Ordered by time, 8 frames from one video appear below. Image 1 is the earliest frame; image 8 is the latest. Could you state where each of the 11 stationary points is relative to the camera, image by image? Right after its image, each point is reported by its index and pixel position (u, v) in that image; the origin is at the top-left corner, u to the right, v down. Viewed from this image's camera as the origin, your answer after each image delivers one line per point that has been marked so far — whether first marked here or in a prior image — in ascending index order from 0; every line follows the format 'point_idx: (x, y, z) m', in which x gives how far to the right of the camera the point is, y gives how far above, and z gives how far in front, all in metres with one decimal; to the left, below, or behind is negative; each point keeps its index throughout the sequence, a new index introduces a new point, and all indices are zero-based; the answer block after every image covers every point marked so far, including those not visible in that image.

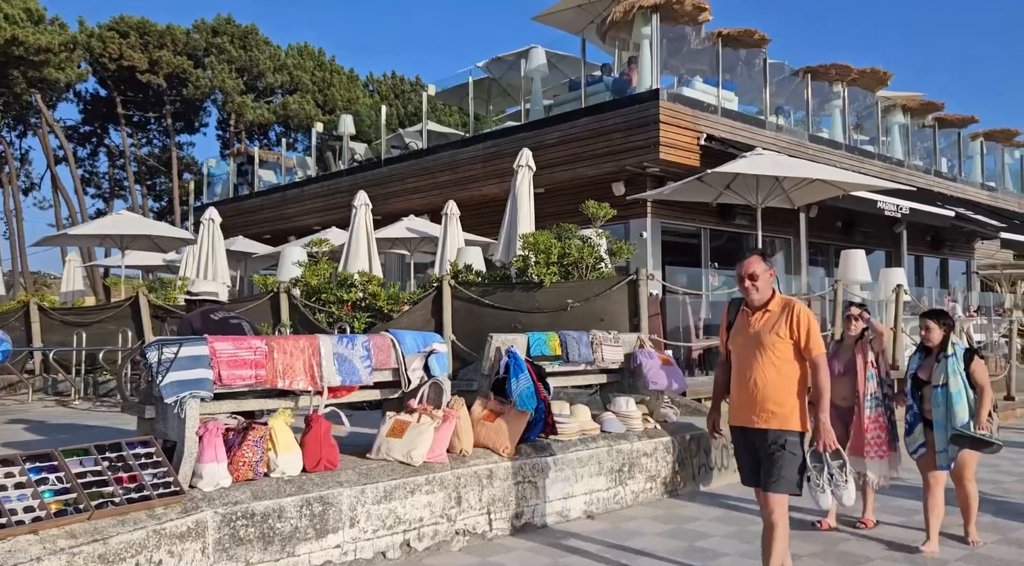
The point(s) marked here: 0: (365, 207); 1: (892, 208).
0: (-2.1, +1.1, +12.9) m
1: (+6.3, +1.3, +14.8) m
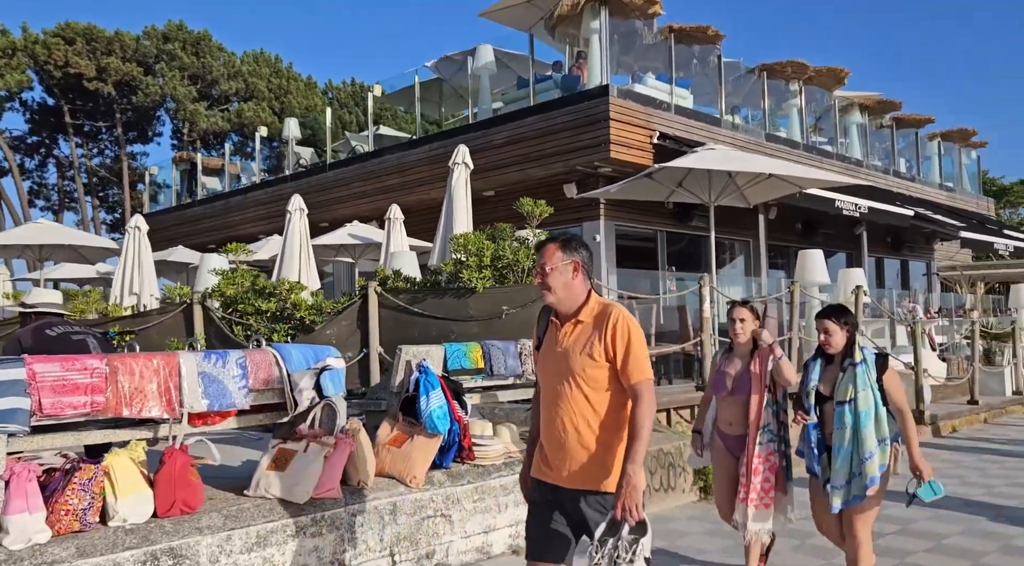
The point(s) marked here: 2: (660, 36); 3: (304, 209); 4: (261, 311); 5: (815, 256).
0: (-2.9, +1.0, +12.2) m
1: (+5.4, +1.2, +14.5) m
2: (+2.4, +4.0, +14.6) m
3: (-2.9, +1.0, +12.4) m
4: (-2.2, -0.2, +7.8) m
5: (+3.8, +0.3, +11.3) m
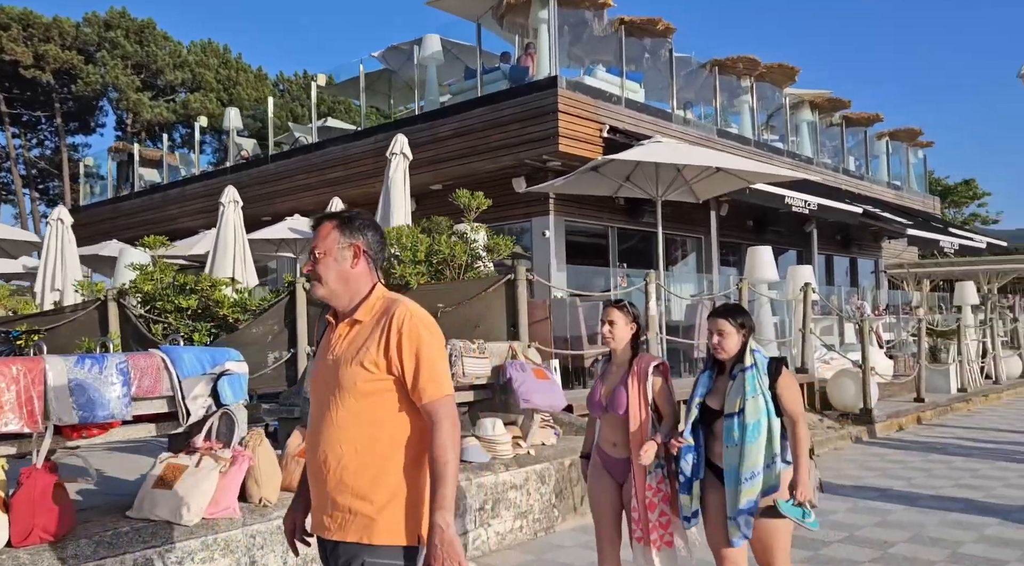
0: (-3.6, +1.0, +11.7) m
1: (+4.6, +1.3, +14.3) m
2: (+1.6, +4.1, +14.3) m
3: (-3.6, +1.1, +11.9) m
4: (-2.7, -0.2, +7.4) m
5: (+3.1, +0.4, +11.1) m
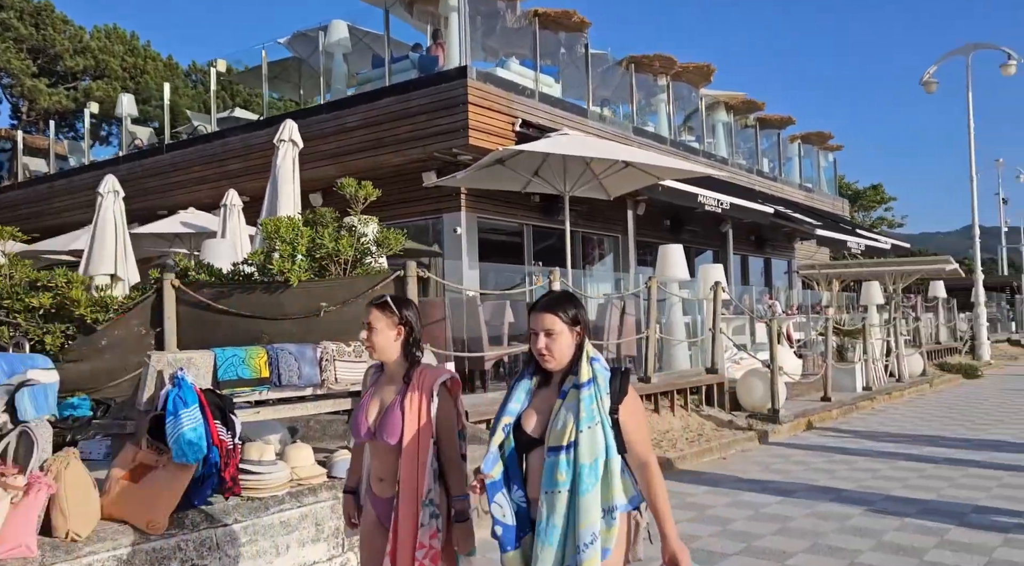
0: (-4.8, +1.1, +10.8) m
1: (+3.1, +1.3, +14.2) m
2: (+0.2, +4.1, +13.9) m
3: (-4.8, +1.1, +11.1) m
4: (-3.5, -0.2, +6.6) m
5: (+2.0, +0.4, +10.9) m
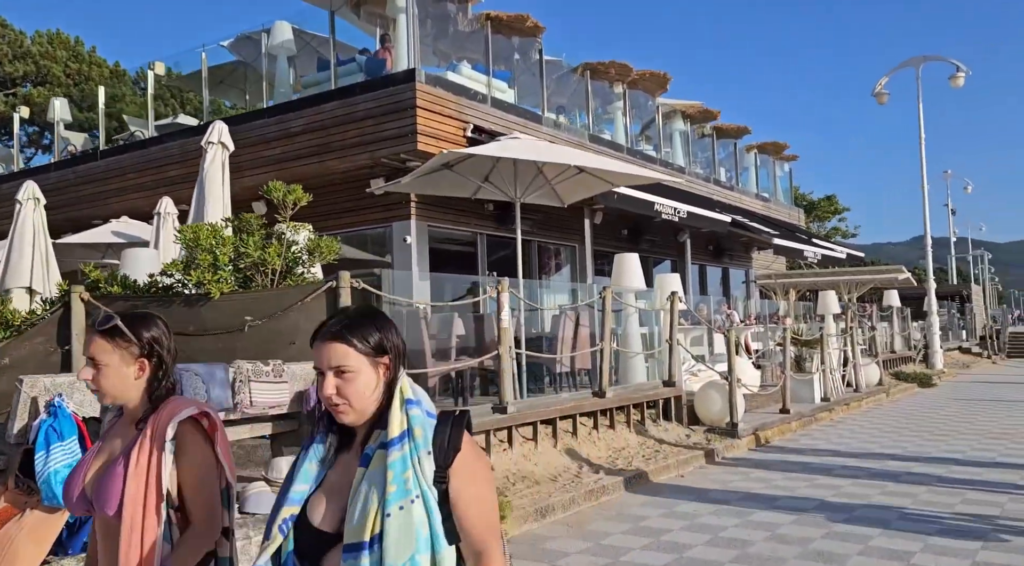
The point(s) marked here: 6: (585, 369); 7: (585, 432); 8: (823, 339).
0: (-5.4, +0.9, +10.2) m
1: (+2.4, +1.1, +13.9) m
2: (-0.6, +3.9, +13.5) m
3: (-5.4, +1.0, +10.4) m
4: (-3.9, -0.3, +6.0) m
5: (+1.4, +0.3, +10.5) m
6: (+0.7, -0.8, +8.9) m
7: (+0.7, -1.4, +8.5) m
8: (+5.2, -1.0, +14.8) m
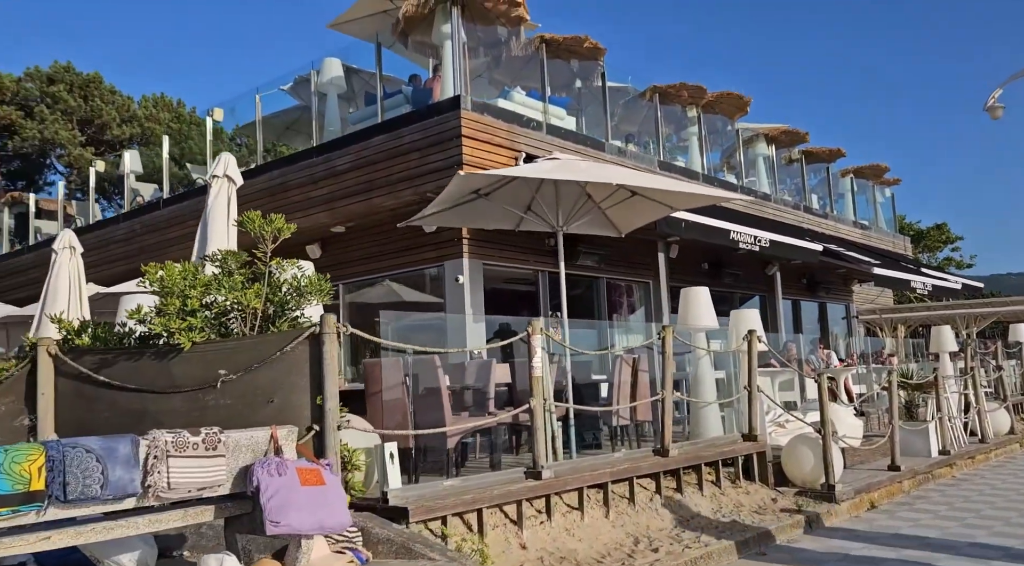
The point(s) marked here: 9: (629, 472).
0: (-4.8, +0.4, +9.7) m
1: (+3.3, +0.6, +12.6) m
2: (+0.3, +3.3, +12.7) m
3: (-4.8, +0.4, +10.0) m
4: (-3.8, -0.6, +5.4) m
5: (+2.0, -0.1, +9.3) m
6: (+1.2, -1.2, +7.7) m
7: (+1.1, -1.8, +7.3) m
8: (+6.2, -1.5, +13.2) m
9: (+0.9, -1.4, +6.8) m
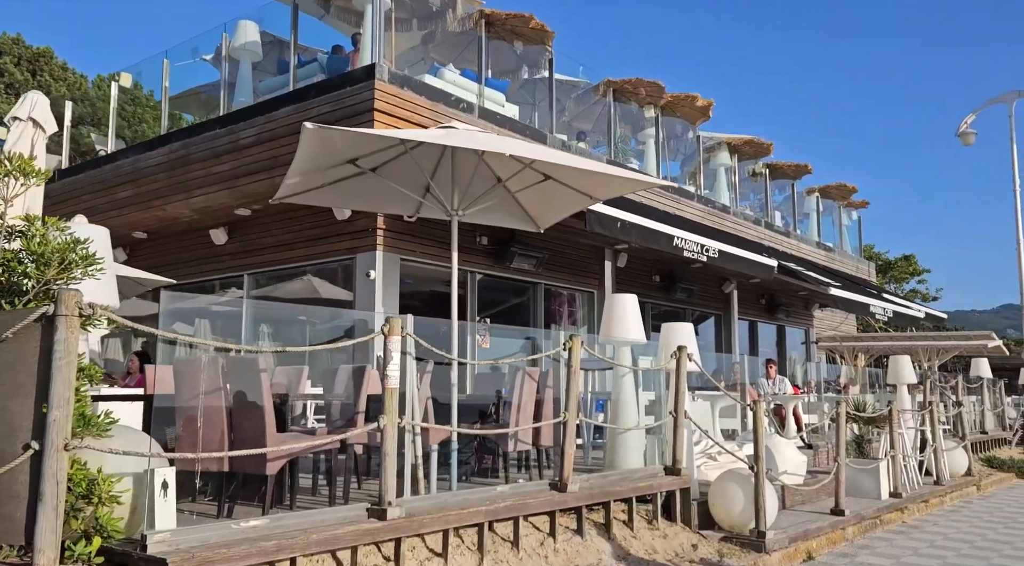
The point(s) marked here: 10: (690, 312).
0: (-5.7, +0.7, +8.4) m
1: (+2.4, +0.4, +11.5) m
2: (-0.6, +3.3, +11.5) m
3: (-5.7, +0.7, +8.6) m
4: (-4.5, -0.3, +4.1) m
5: (+1.1, -0.2, +8.2) m
6: (+0.3, -1.2, +6.5) m
7: (+0.2, -1.8, +6.1) m
8: (+5.1, -1.8, +12.2) m
9: (0.0, -1.4, +5.7) m
10: (+3.6, -0.6, +18.3) m
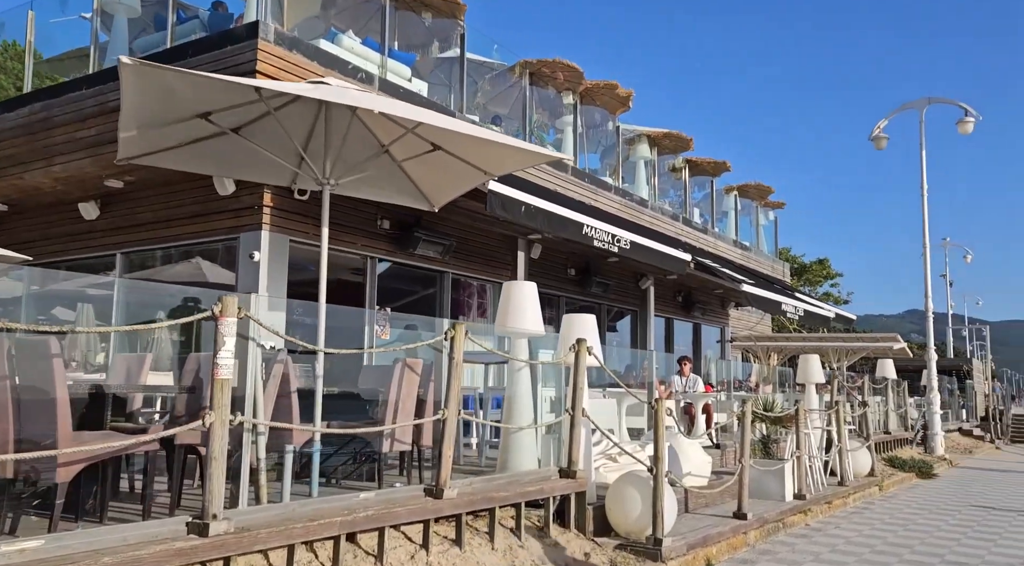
0: (-6.6, +1.0, +7.2) m
1: (+1.1, +0.5, +11.1) m
2: (-1.7, +3.5, +10.8) m
3: (-6.6, +1.0, +7.5) m
4: (-5.1, -0.1, +3.0) m
5: (+0.1, -0.1, +7.6) m
6: (-0.6, -1.1, +5.9) m
7: (-0.6, -1.6, +5.4) m
8: (+3.8, -1.8, +11.9) m
9: (-0.7, -1.3, +5.0) m
10: (+1.8, -0.5, +17.9) m
